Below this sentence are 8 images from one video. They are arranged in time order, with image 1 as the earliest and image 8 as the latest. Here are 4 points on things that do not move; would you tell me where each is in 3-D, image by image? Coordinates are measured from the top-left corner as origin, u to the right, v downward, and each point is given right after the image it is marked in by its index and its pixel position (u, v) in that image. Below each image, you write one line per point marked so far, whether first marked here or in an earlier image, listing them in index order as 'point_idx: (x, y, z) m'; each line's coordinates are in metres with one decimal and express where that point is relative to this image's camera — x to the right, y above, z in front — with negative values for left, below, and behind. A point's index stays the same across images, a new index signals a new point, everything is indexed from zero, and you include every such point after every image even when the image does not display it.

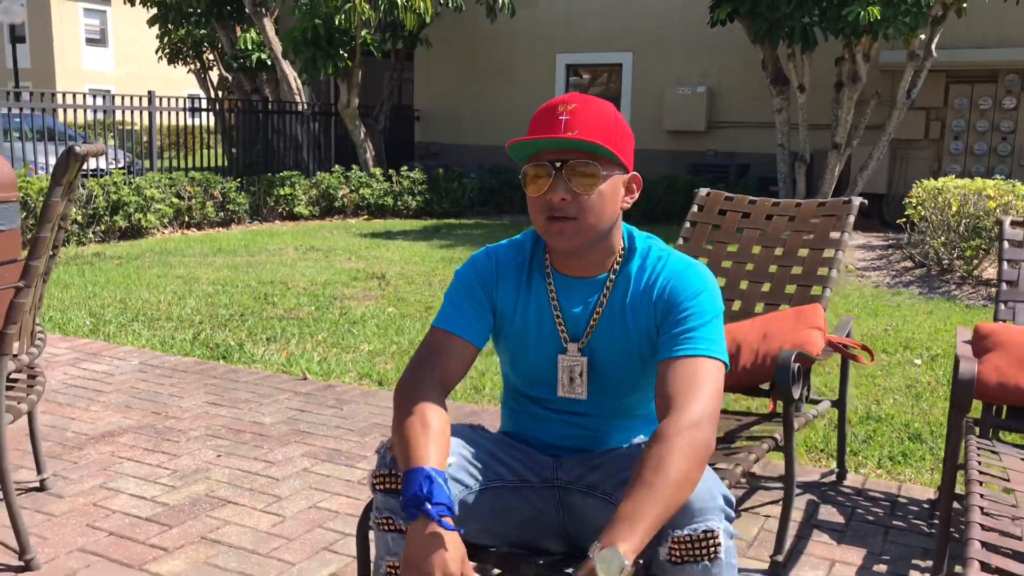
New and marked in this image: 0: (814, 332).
0: (+1.0, -0.1, +3.1) m
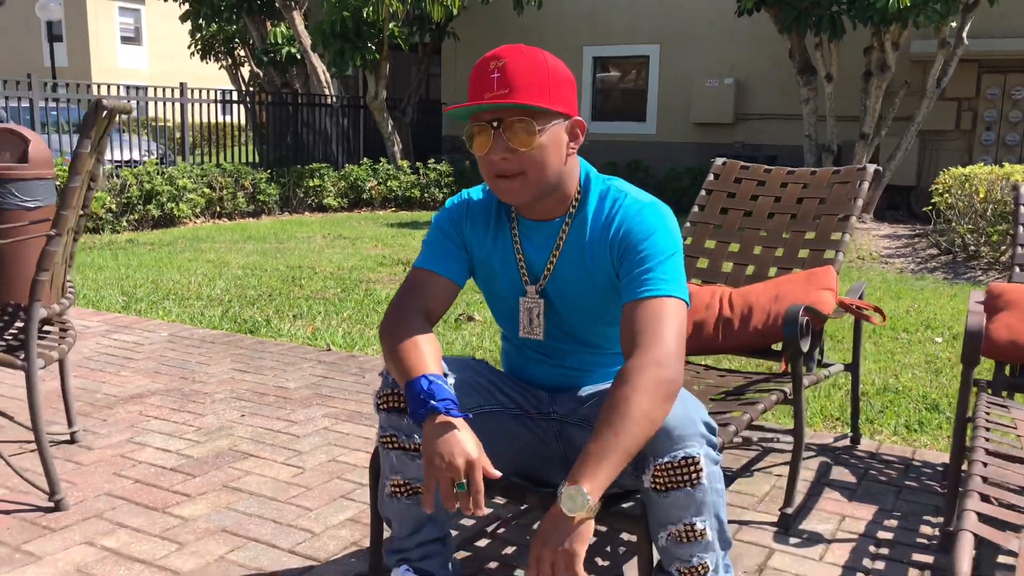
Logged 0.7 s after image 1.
0: (+1.1, 0.0, +3.1) m
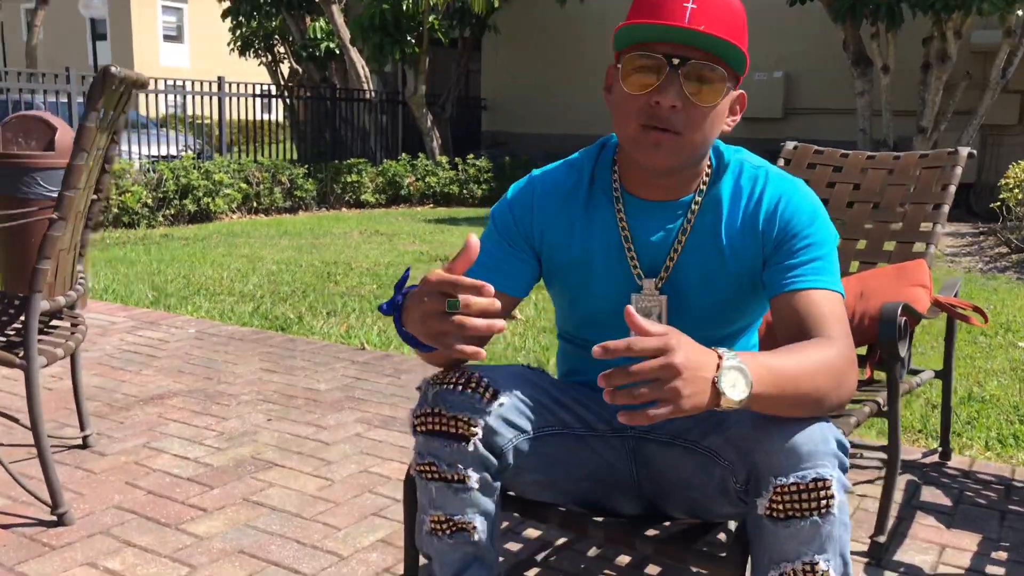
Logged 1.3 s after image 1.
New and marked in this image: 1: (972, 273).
0: (+1.2, 0.0, +2.7) m
1: (+3.7, +0.1, +7.4) m
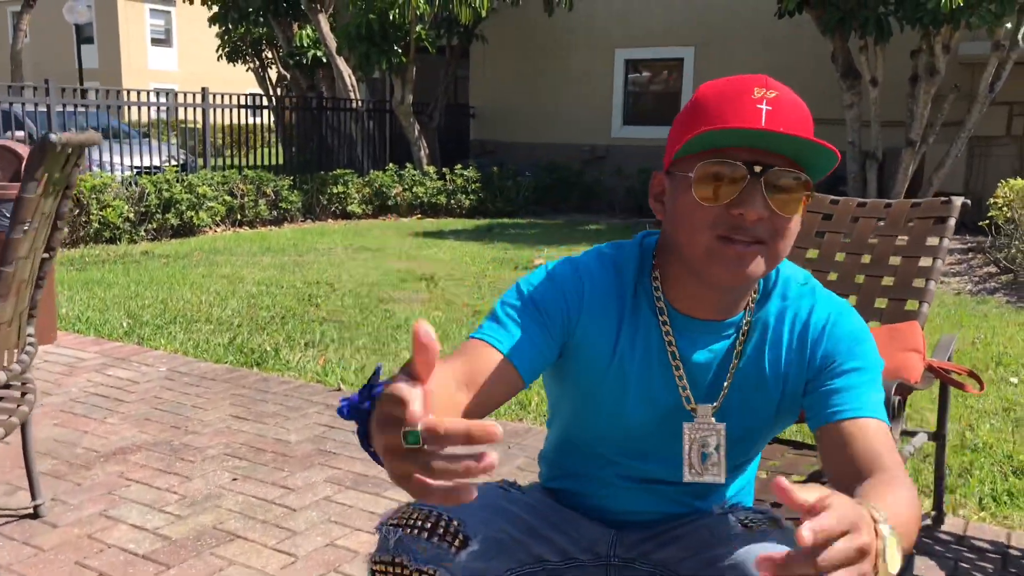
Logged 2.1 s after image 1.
0: (+1.1, -0.2, +2.6) m
1: (+3.6, -0.1, +7.3) m
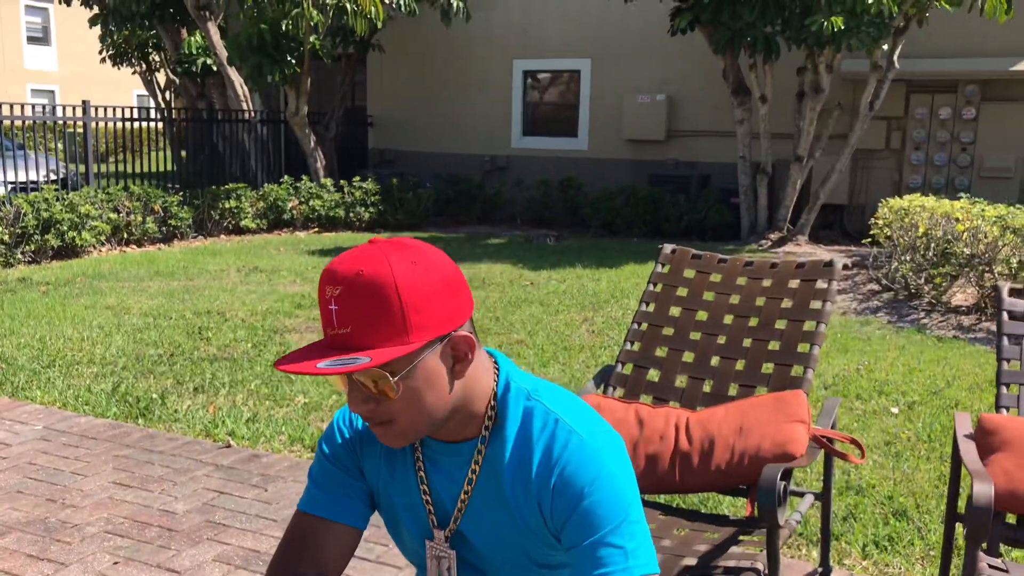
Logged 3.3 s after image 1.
0: (+0.8, -0.4, +2.7) m
1: (+2.8, -0.2, +7.6) m
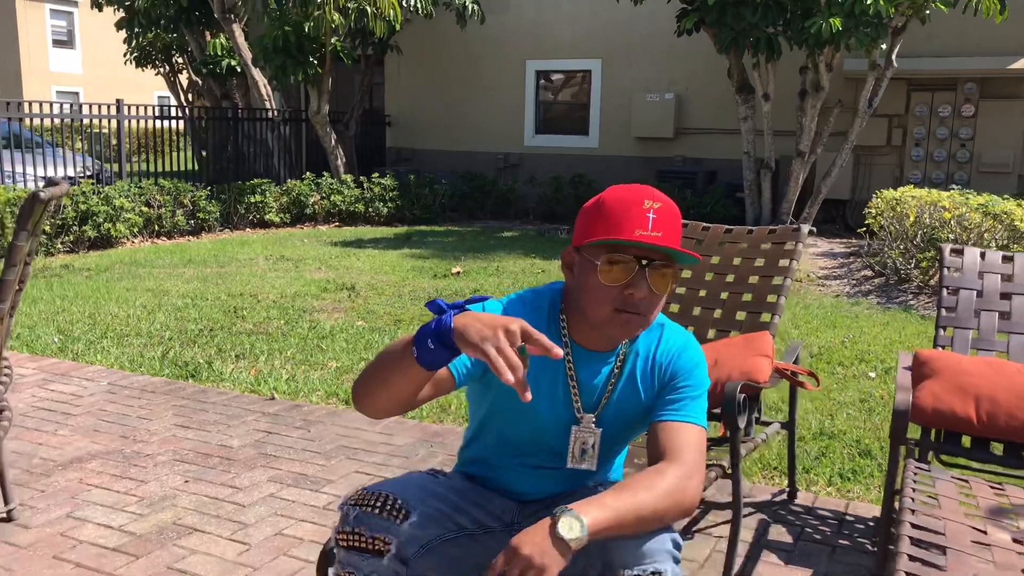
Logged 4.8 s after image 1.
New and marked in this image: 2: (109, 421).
0: (+0.9, -0.2, +3.2) m
1: (+2.9, -0.1, +8.0) m
2: (-1.9, -0.6, +4.4) m
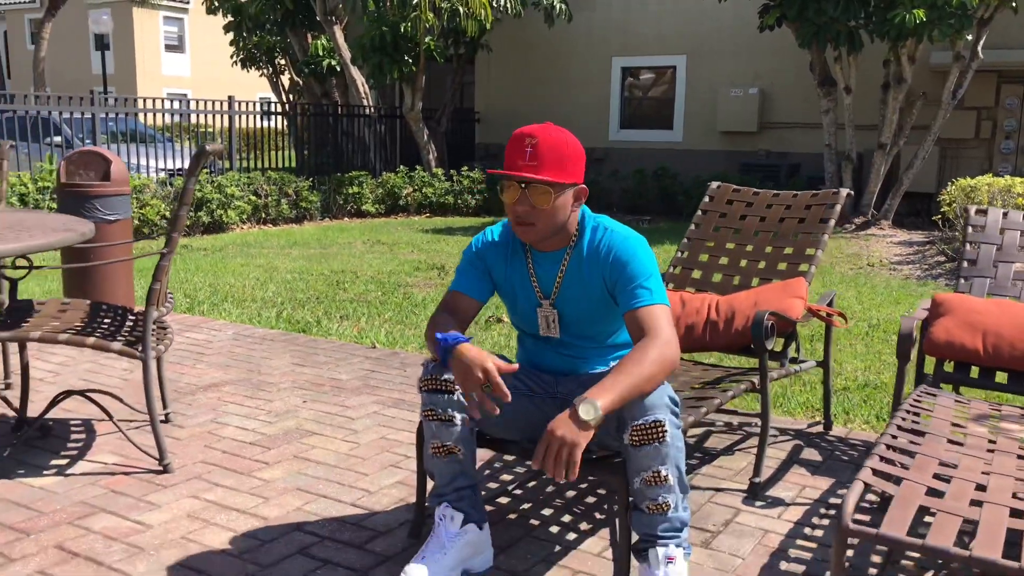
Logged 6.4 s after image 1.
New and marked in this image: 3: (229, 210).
0: (+1.1, 0.0, +3.7) m
1: (+3.6, +0.1, +8.3) m
2: (-1.5, -0.4, +5.1) m
3: (-4.0, +1.1, +12.8) m
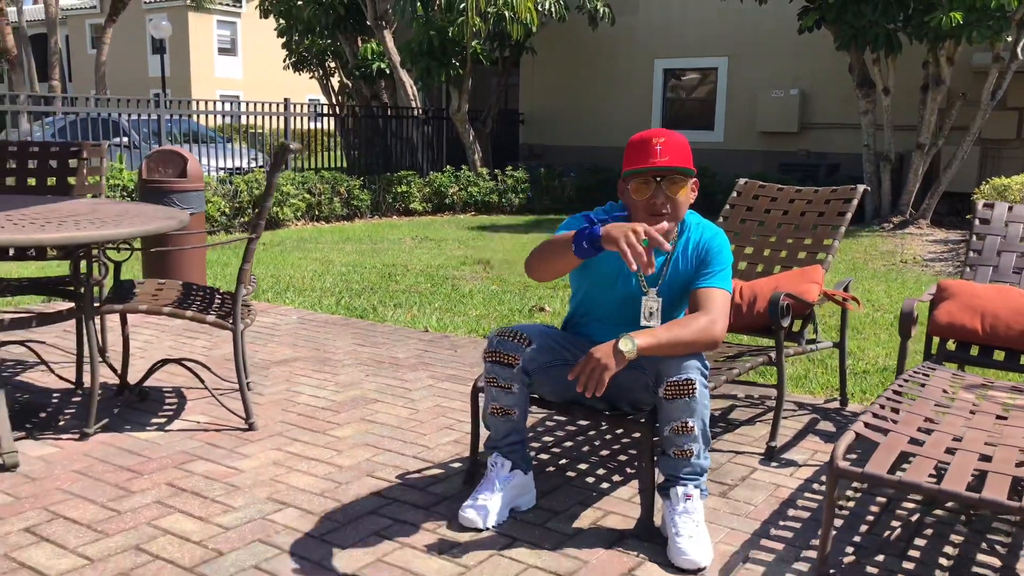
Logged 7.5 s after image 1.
0: (+1.3, 0.0, +4.0) m
1: (+4.0, +0.1, +8.6) m
2: (-1.3, -0.3, +5.6) m
3: (-3.3, +1.2, +13.4) m
